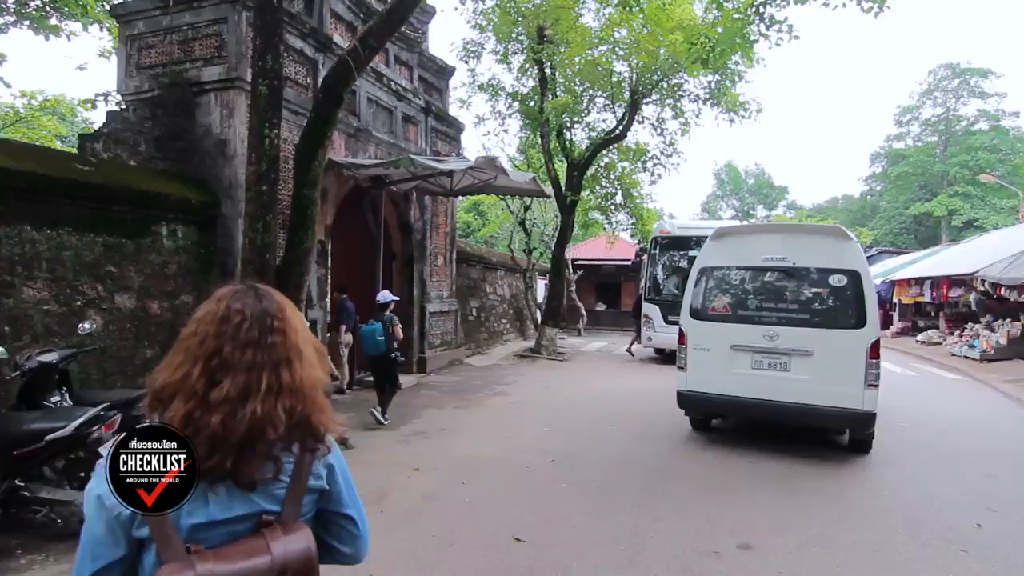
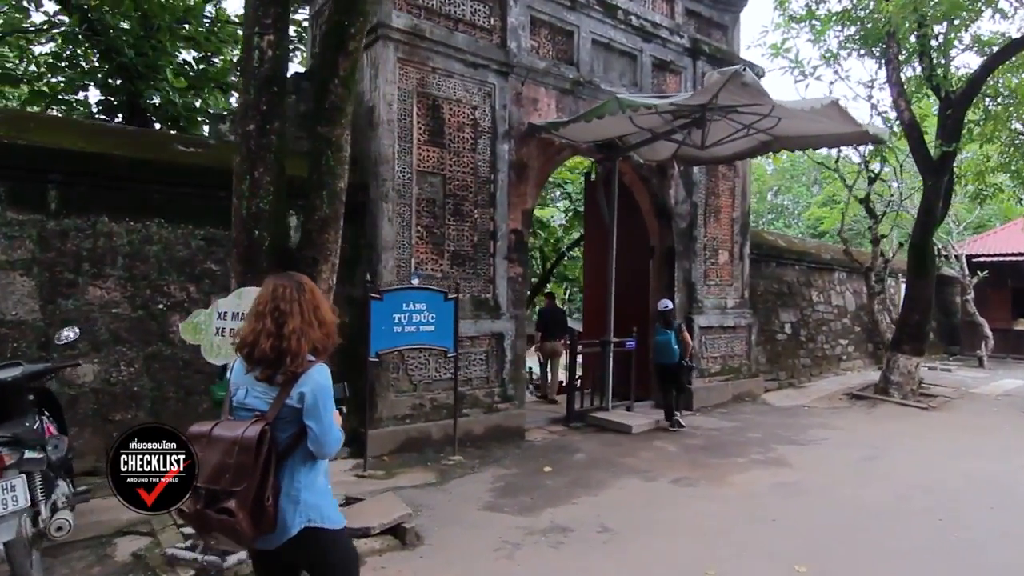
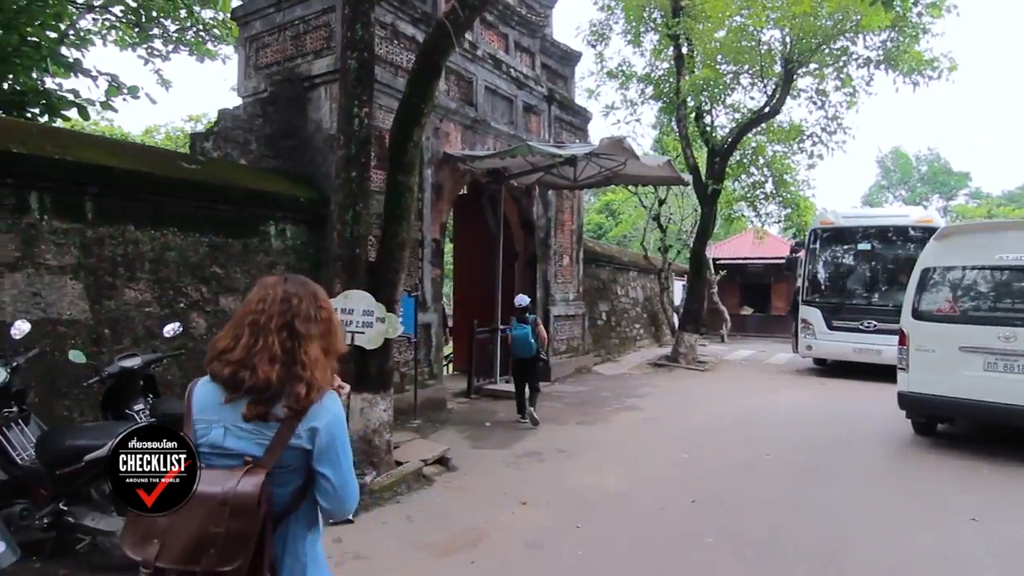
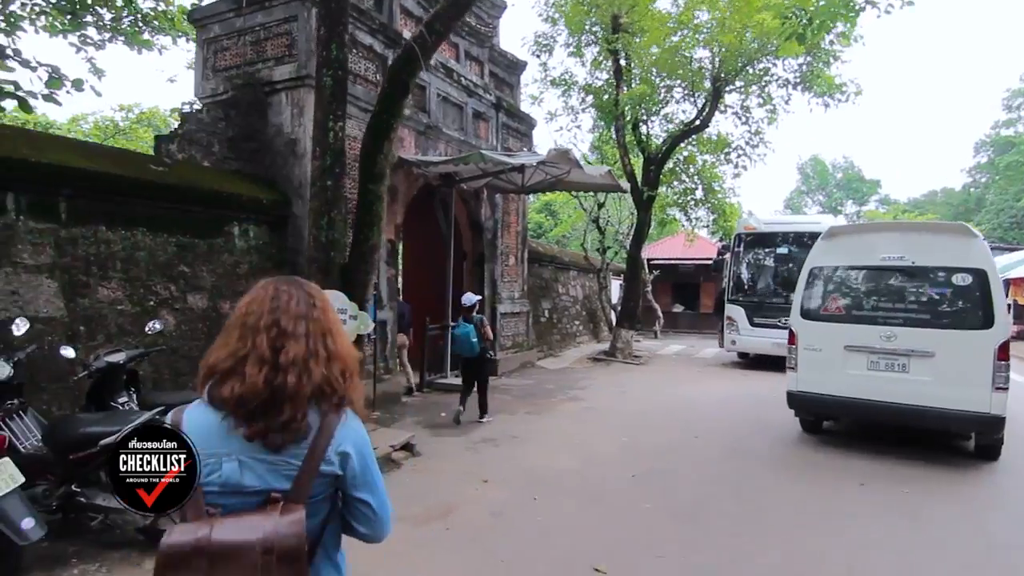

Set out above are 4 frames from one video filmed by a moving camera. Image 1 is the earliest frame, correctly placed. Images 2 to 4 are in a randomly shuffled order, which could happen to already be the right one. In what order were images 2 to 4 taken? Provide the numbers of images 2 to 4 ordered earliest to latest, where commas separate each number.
4, 3, 2
